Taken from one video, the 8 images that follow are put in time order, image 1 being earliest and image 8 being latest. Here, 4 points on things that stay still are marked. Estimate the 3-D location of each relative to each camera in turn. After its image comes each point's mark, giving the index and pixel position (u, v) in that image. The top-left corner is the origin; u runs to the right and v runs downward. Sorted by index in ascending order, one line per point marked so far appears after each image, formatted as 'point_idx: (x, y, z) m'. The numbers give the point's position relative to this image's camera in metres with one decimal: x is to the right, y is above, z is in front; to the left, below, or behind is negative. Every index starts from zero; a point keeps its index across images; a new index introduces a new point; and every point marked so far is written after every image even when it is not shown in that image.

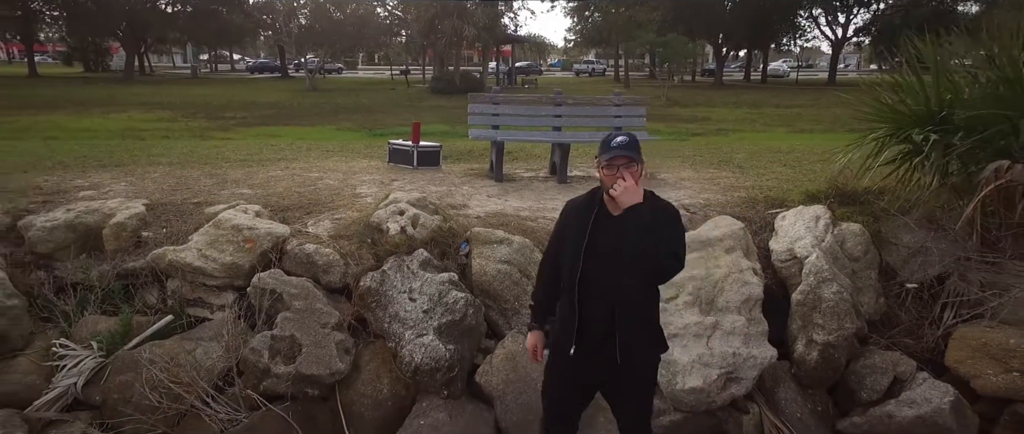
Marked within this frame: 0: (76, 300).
0: (-2.7, -0.5, +3.6) m
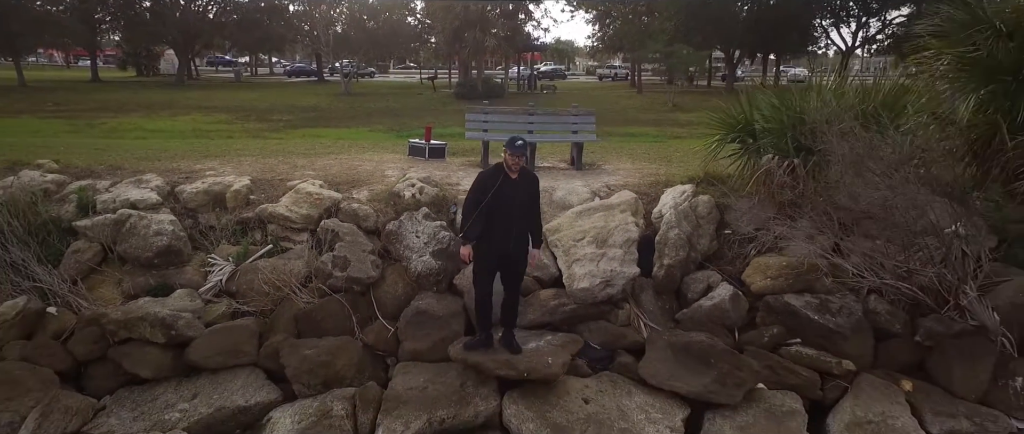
0: (-3.1, -0.2, +5.7) m
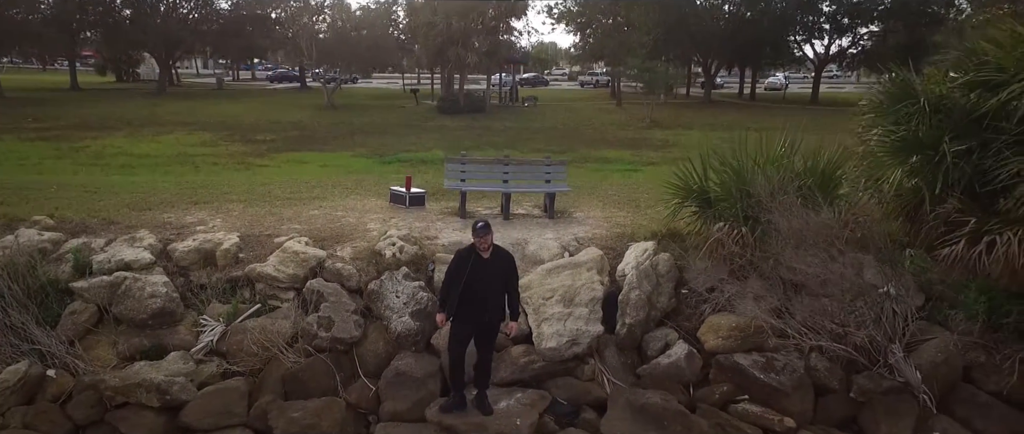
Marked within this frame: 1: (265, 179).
0: (-3.3, -0.8, +6.0) m
1: (-4.8, +0.7, +10.7) m
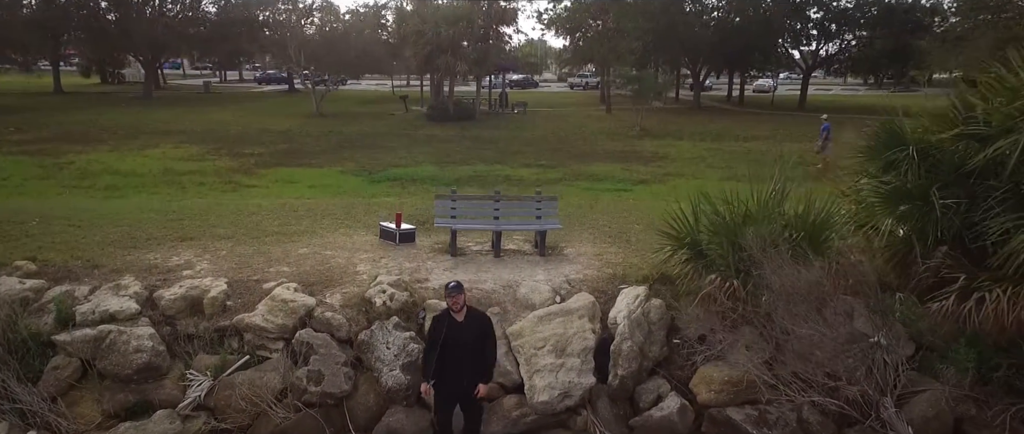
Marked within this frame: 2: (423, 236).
0: (-3.4, -1.3, +5.9) m
1: (-5.0, +0.2, +10.6) m
2: (-1.4, -0.3, +8.7) m
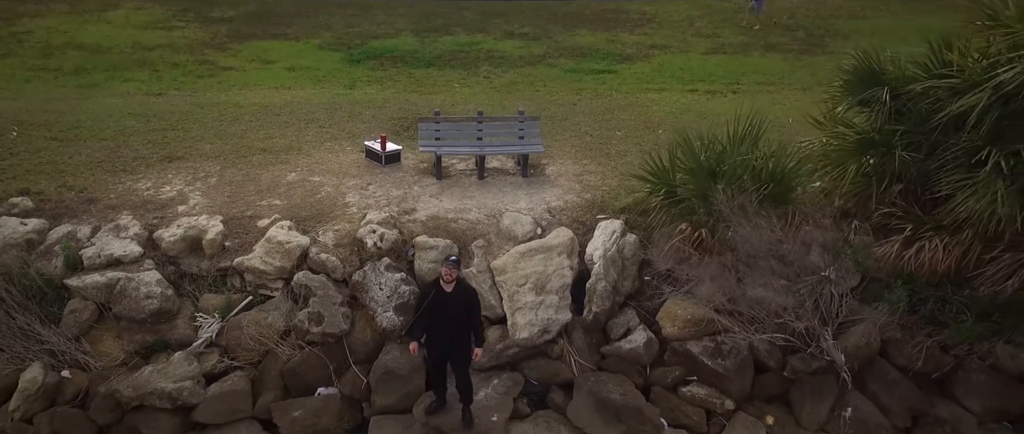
0: (-3.6, -0.7, +6.3) m
1: (-5.2, +2.1, +10.3) m
2: (-1.6, +1.1, +8.7) m
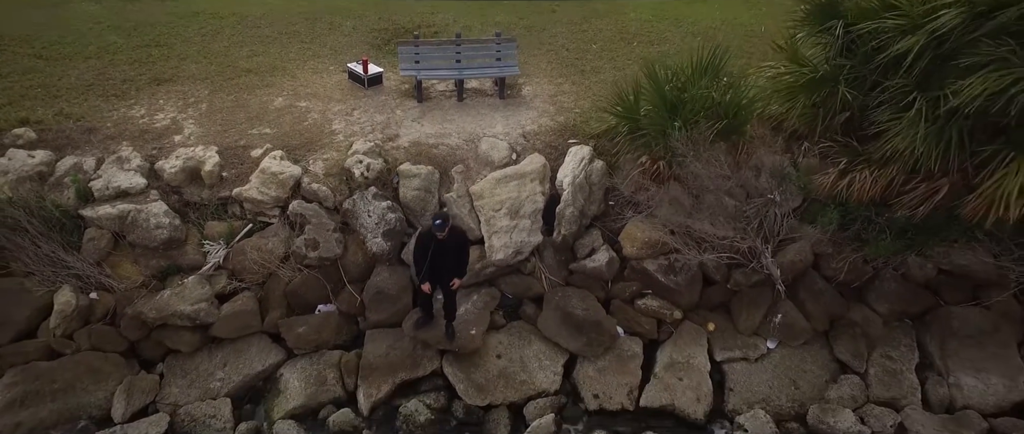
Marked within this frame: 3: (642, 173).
0: (-3.9, +0.1, +6.9) m
1: (-5.6, +3.7, +10.2) m
2: (-1.9, +2.3, +8.8) m
3: (+1.5, +0.5, +6.4) m
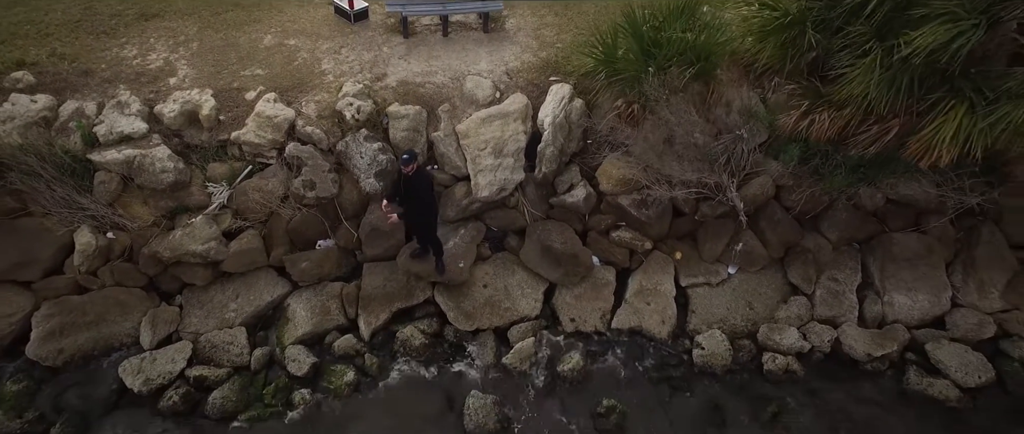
0: (-4.1, +0.8, +7.3) m
1: (-5.8, +4.8, +10.0) m
2: (-2.2, +3.4, +8.9) m
3: (+1.3, +1.3, +6.7) m
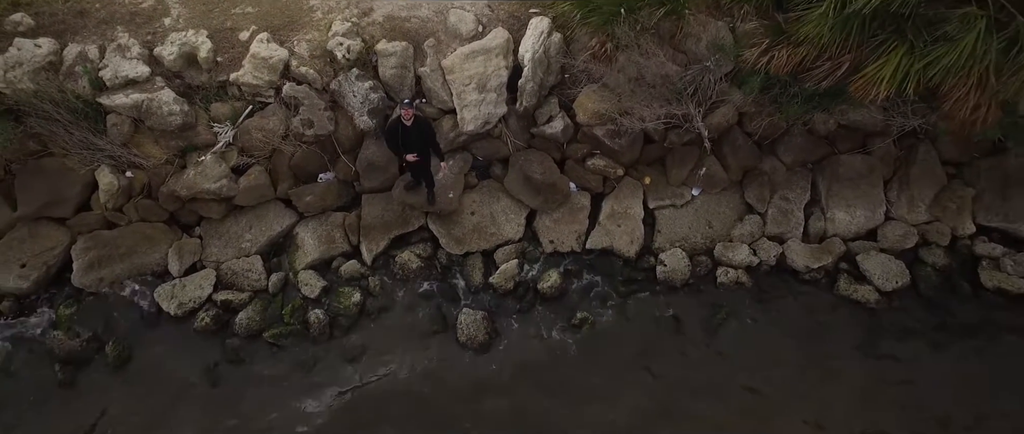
0: (-4.3, +1.7, +7.7) m
1: (-6.1, +6.0, +9.9) m
2: (-2.5, +4.5, +8.9) m
3: (+1.1, +2.2, +7.1) m
